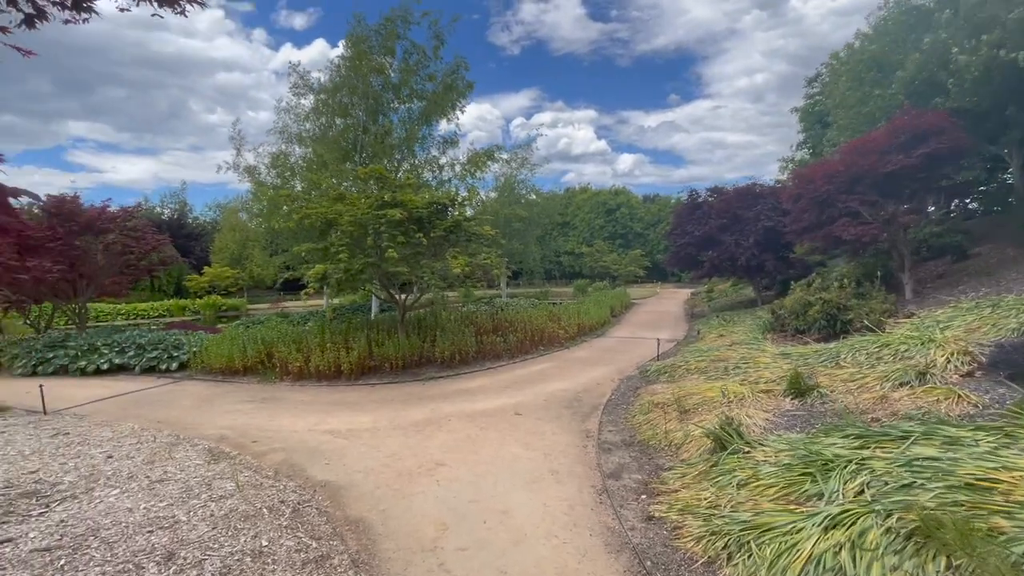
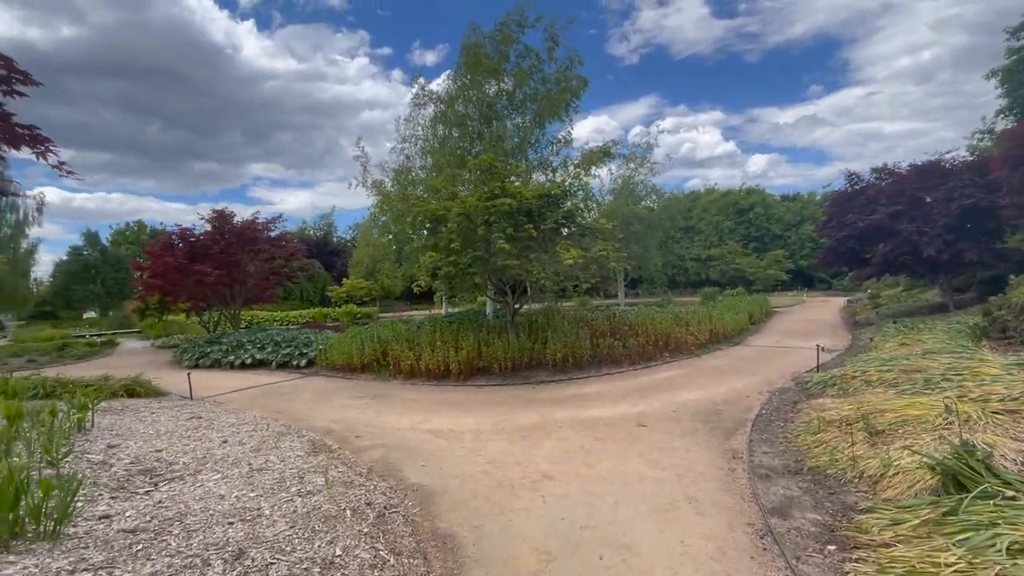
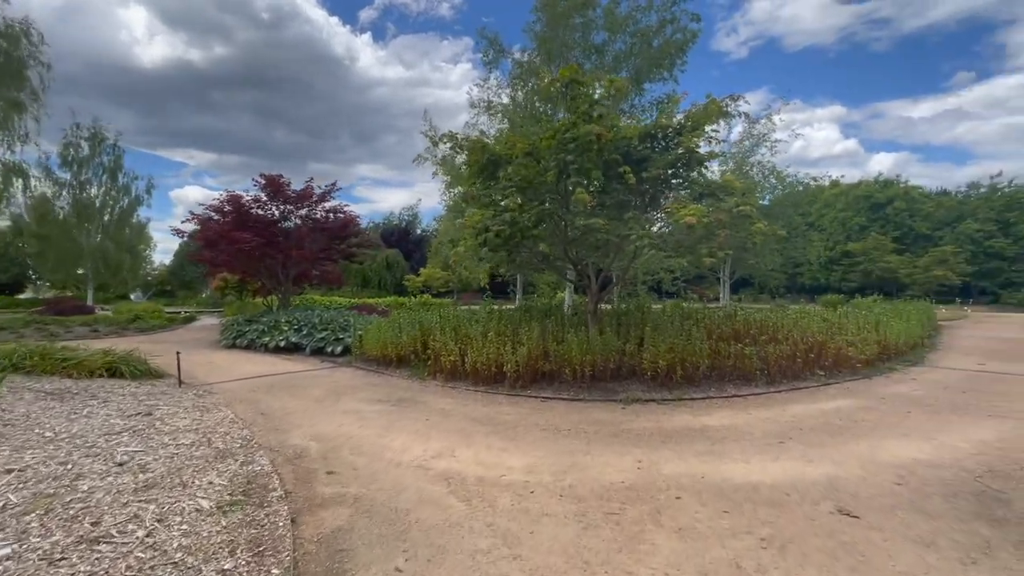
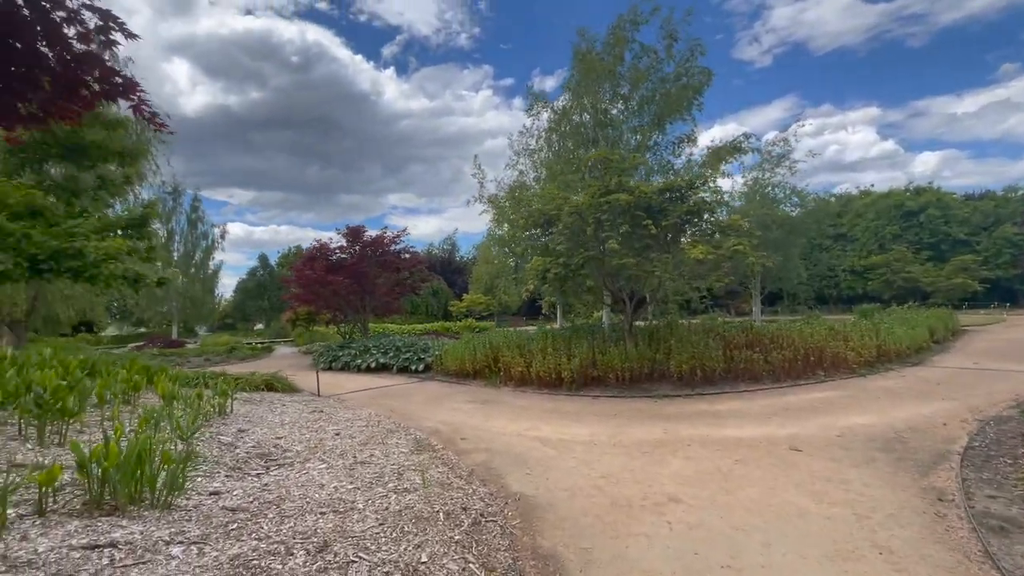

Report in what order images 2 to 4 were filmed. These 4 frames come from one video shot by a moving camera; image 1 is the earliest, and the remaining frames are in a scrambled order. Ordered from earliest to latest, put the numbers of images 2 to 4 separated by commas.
2, 4, 3
